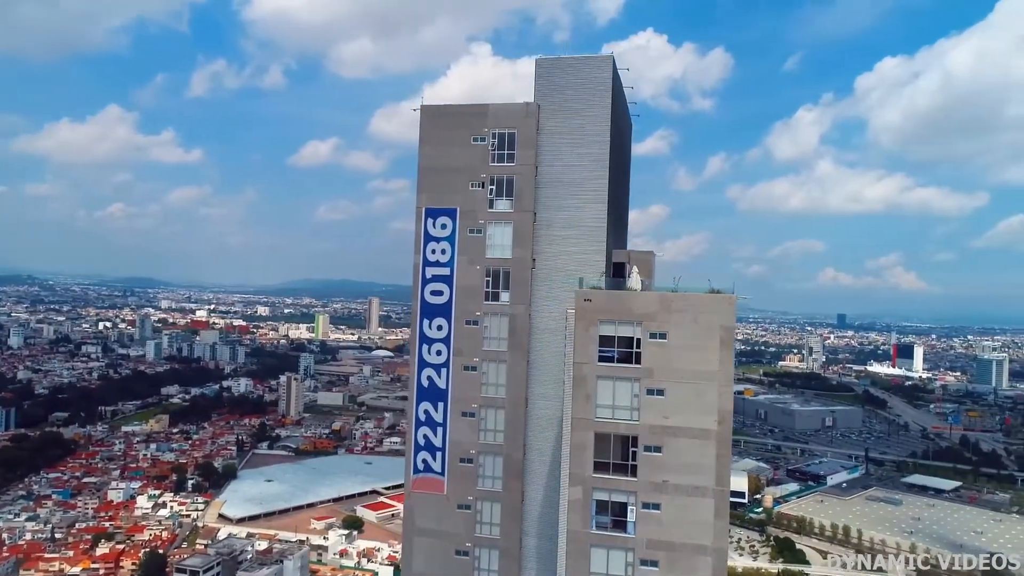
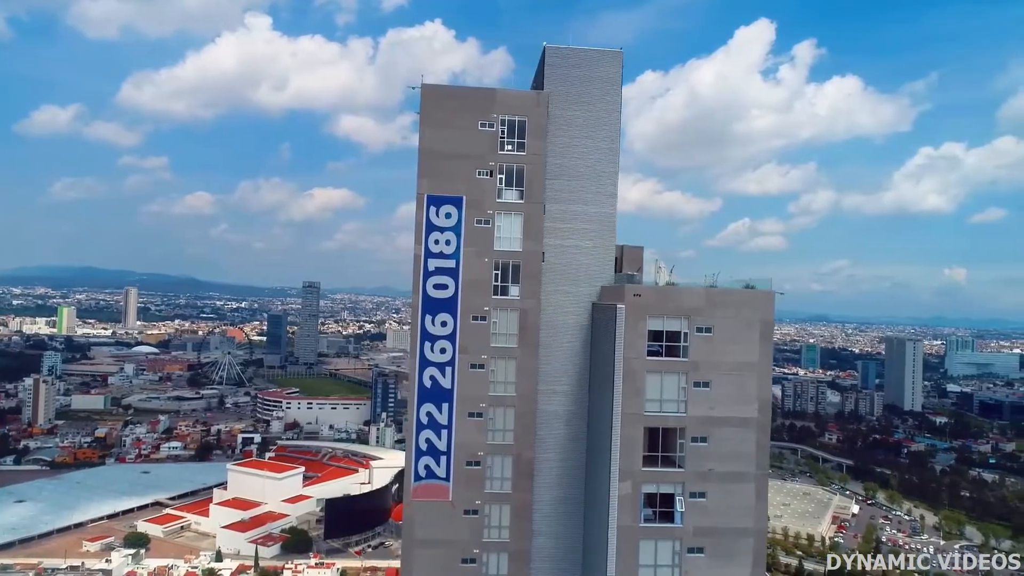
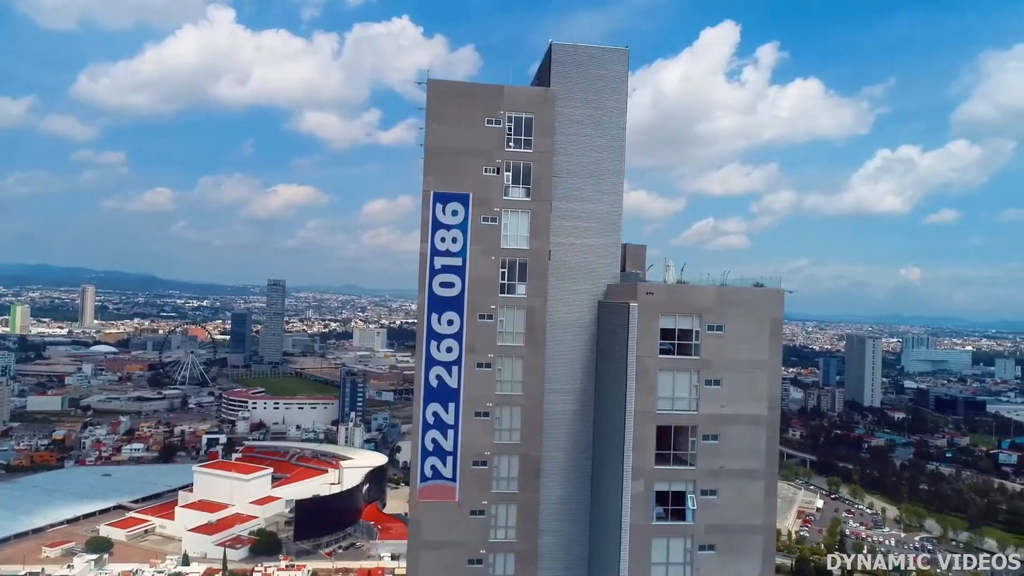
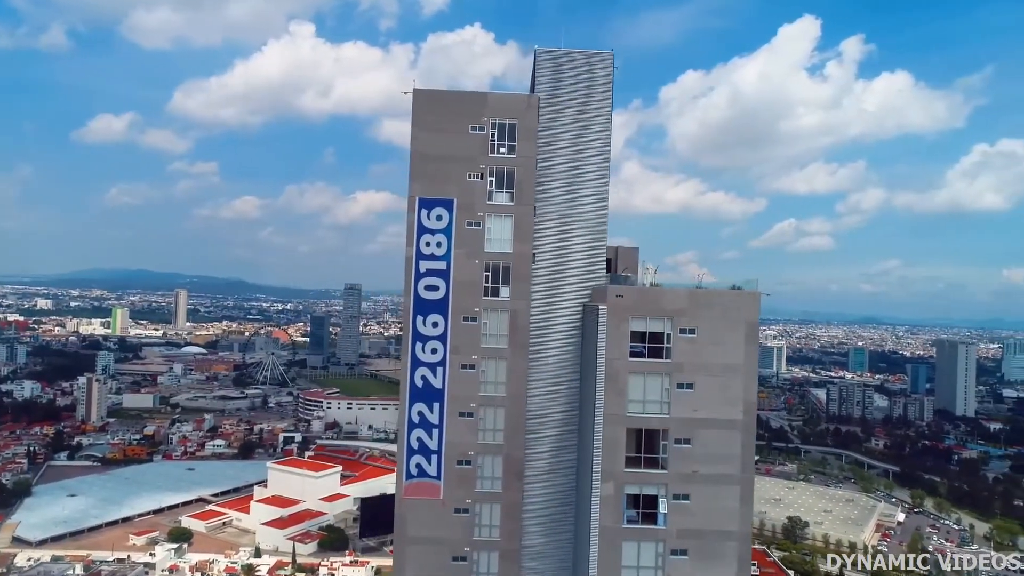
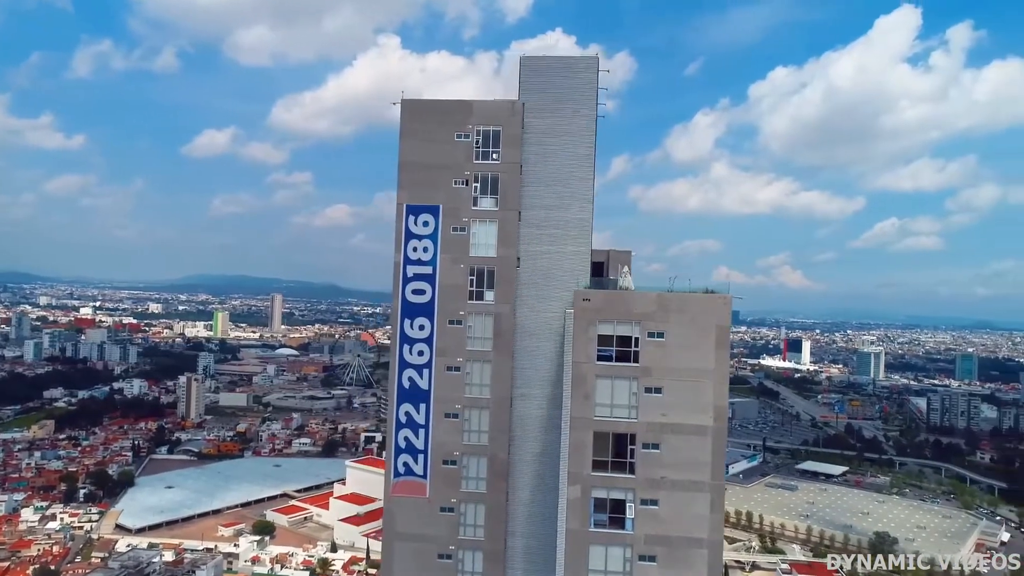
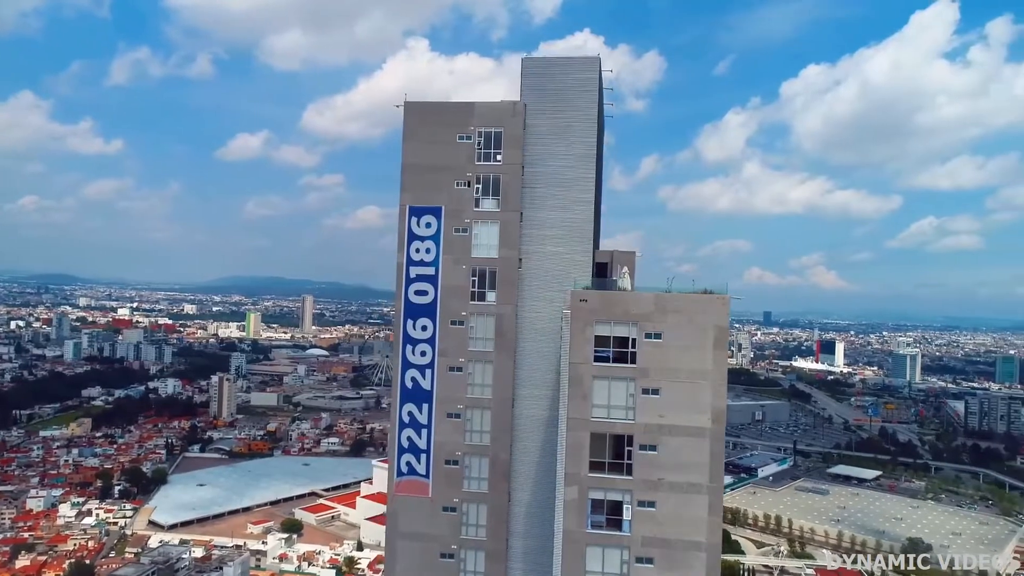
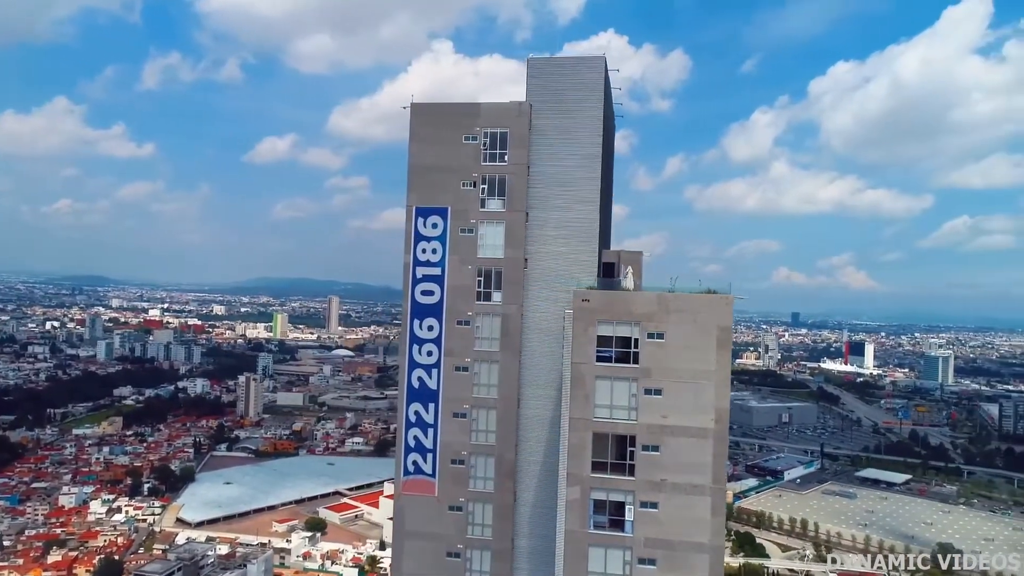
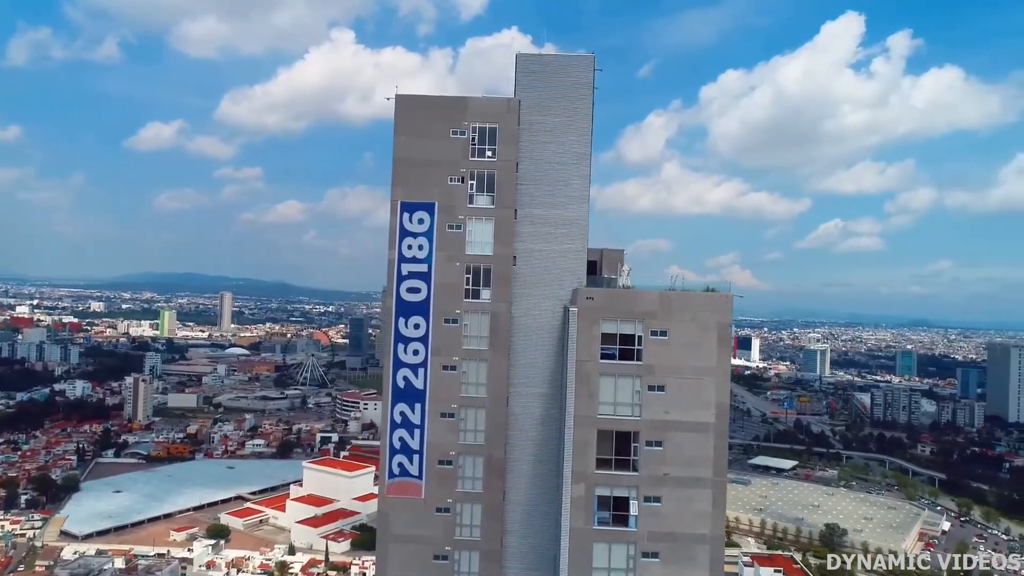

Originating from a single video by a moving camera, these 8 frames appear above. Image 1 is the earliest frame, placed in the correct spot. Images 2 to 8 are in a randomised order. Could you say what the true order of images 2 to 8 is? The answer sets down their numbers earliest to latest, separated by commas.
7, 6, 5, 8, 4, 2, 3
